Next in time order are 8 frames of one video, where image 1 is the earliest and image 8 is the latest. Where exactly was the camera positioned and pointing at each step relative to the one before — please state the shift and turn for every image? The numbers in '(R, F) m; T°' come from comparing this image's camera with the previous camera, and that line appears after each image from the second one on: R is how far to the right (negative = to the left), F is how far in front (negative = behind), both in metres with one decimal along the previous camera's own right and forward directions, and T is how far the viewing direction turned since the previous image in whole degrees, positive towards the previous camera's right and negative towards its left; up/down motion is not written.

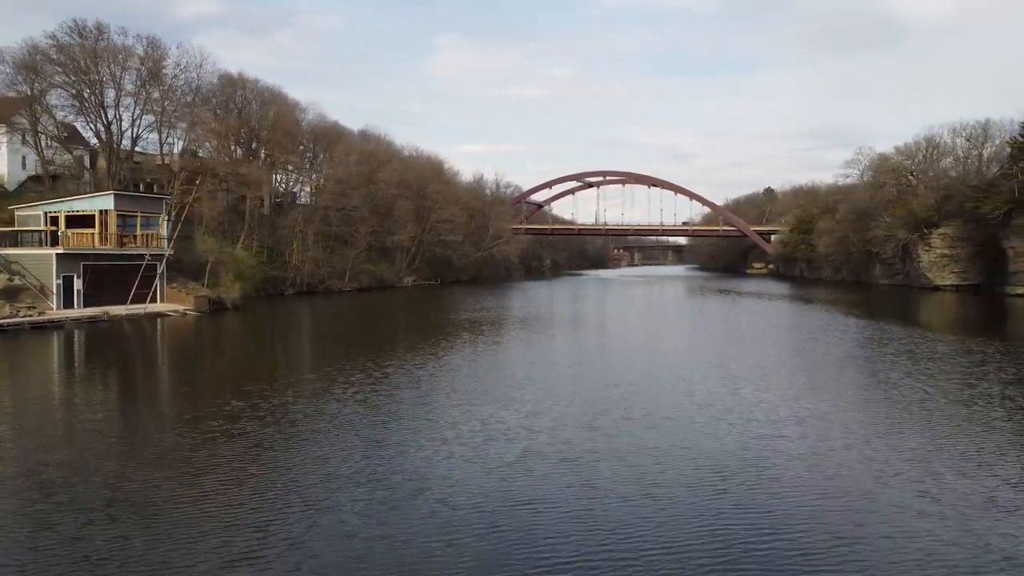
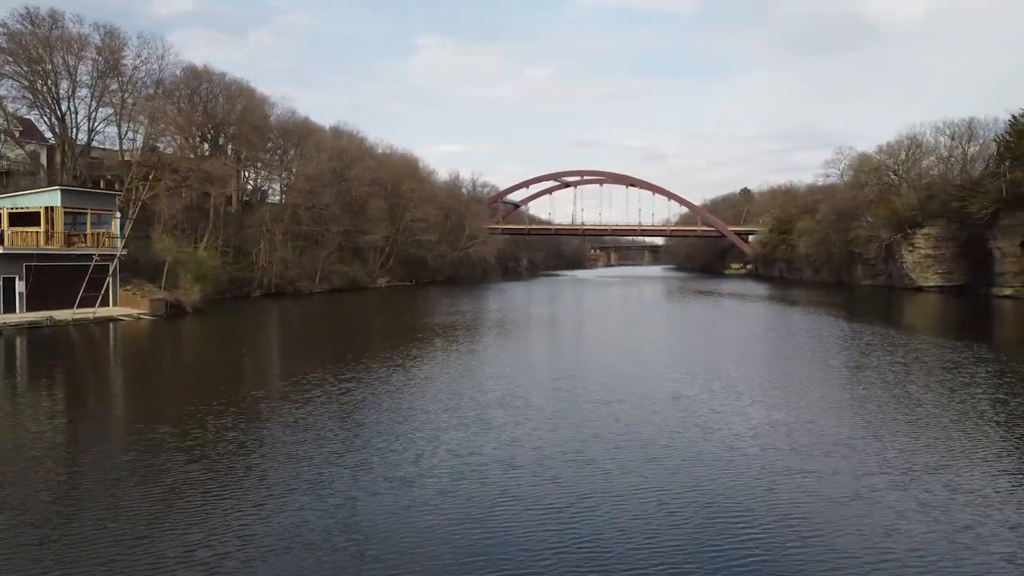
(0.0, +1.3) m; +2°
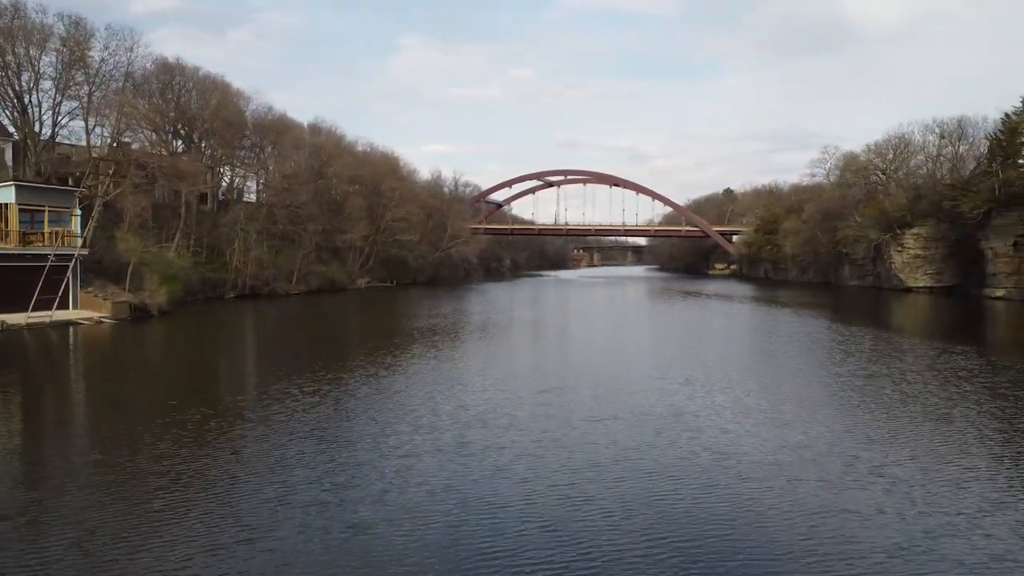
(0.0, +1.1) m; +1°
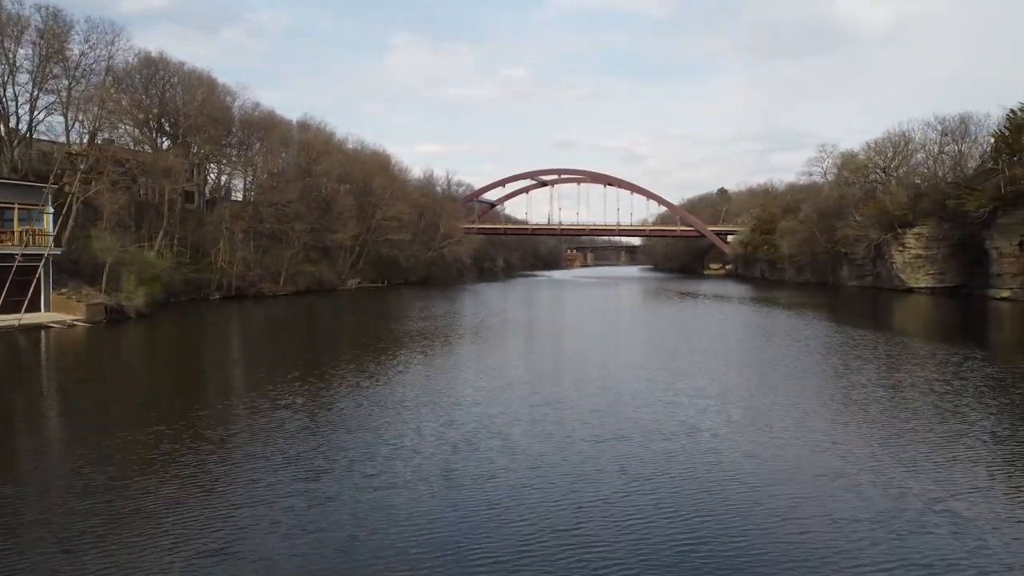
(0.0, +1.0) m; +1°
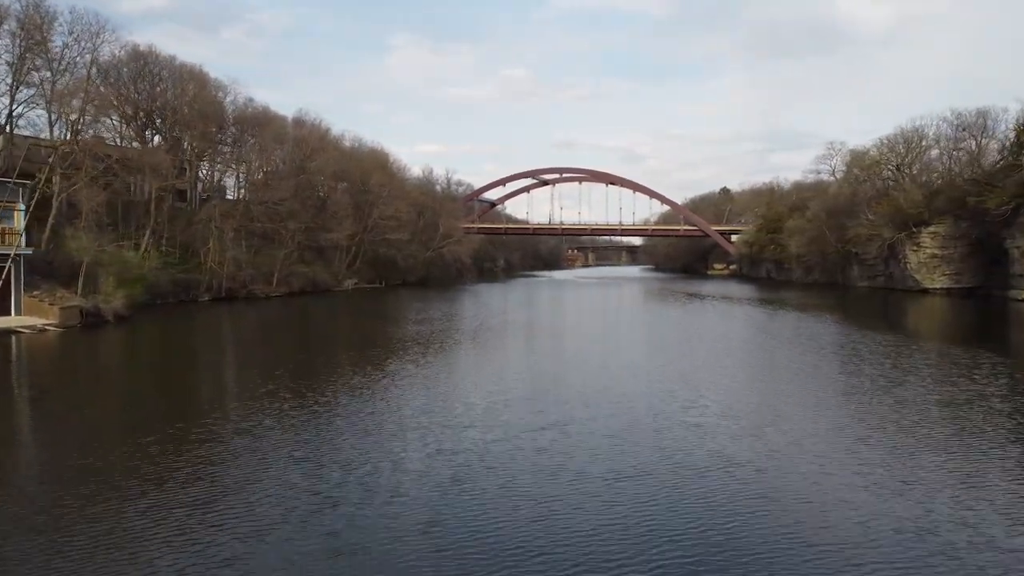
(0.0, +1.4) m; 0°
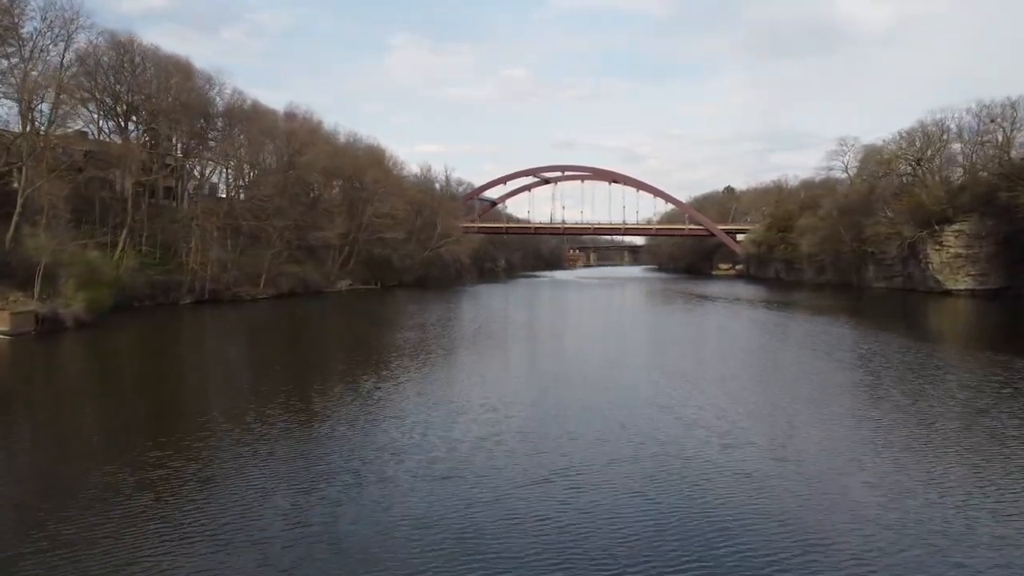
(0.0, +2.0) m; 0°
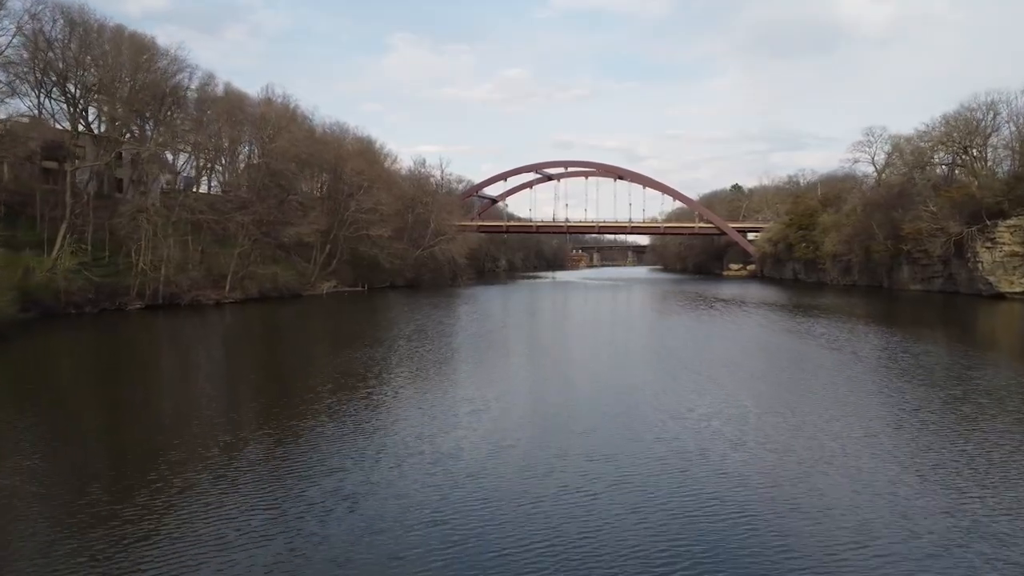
(+0.1, +4.1) m; 0°
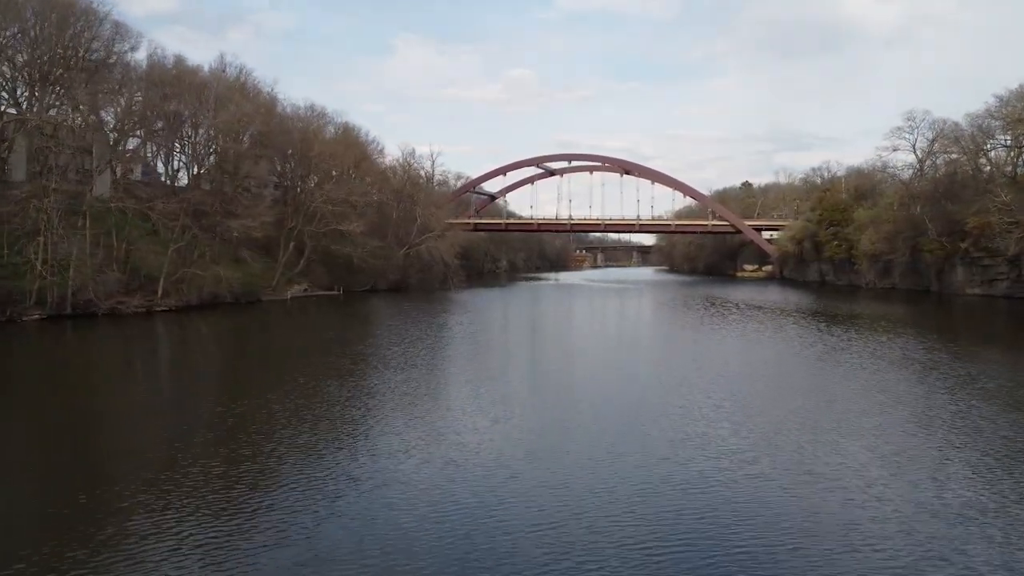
(+0.3, +5.5) m; 0°
